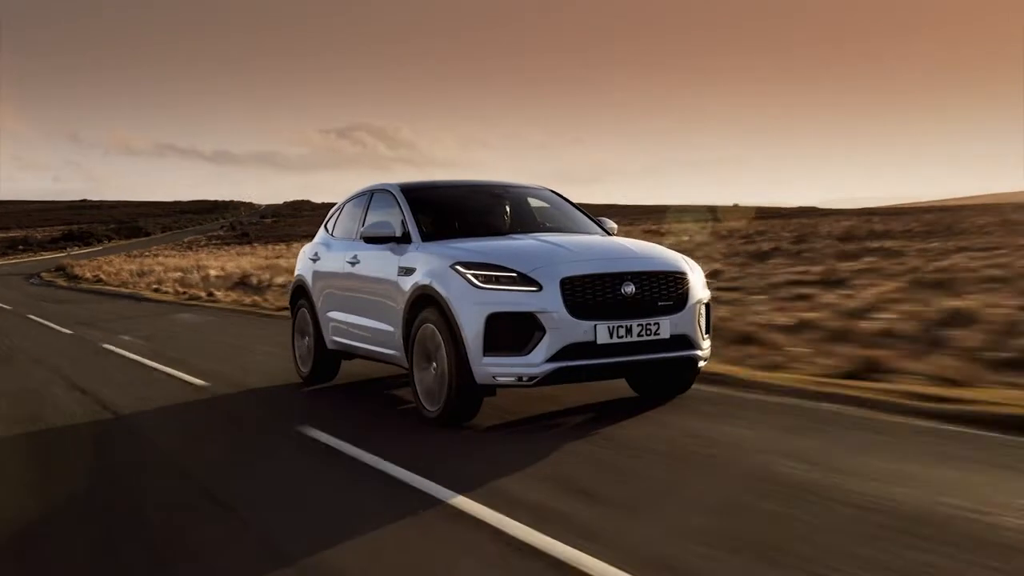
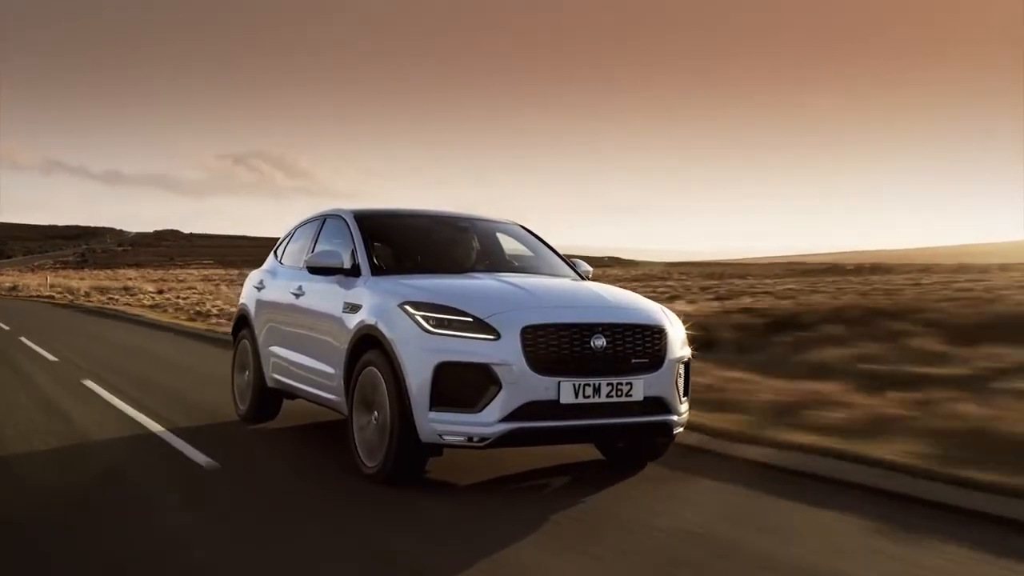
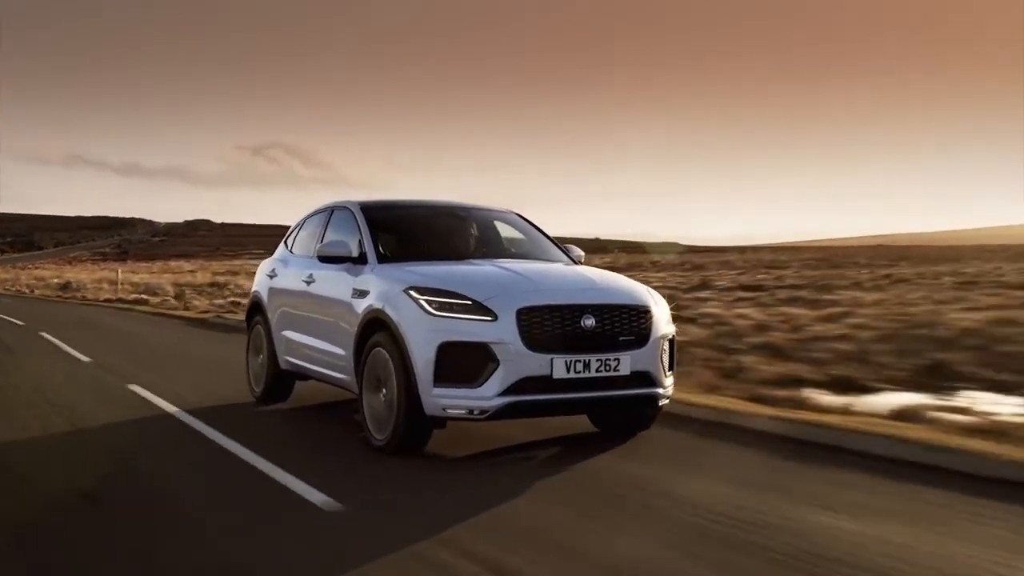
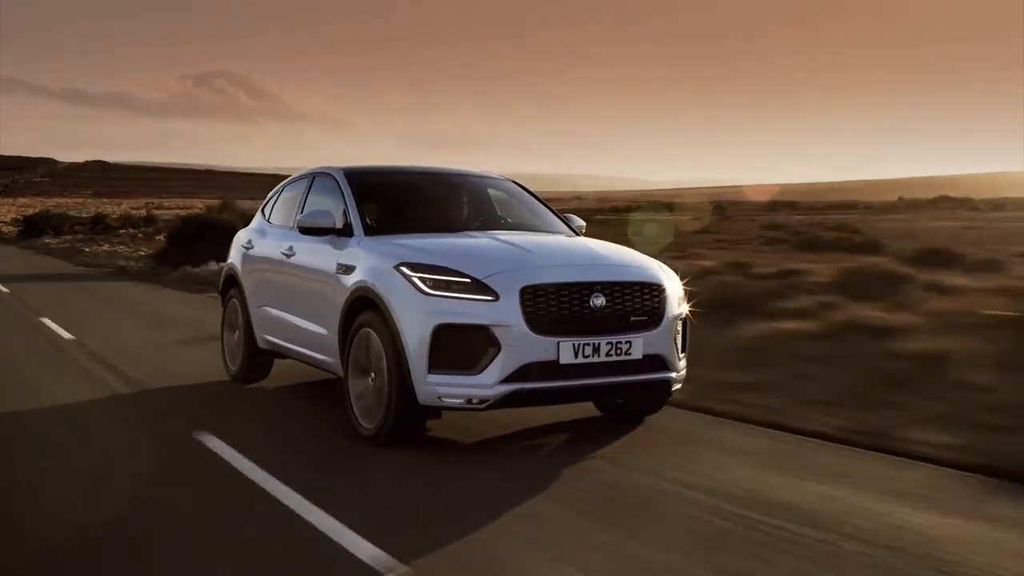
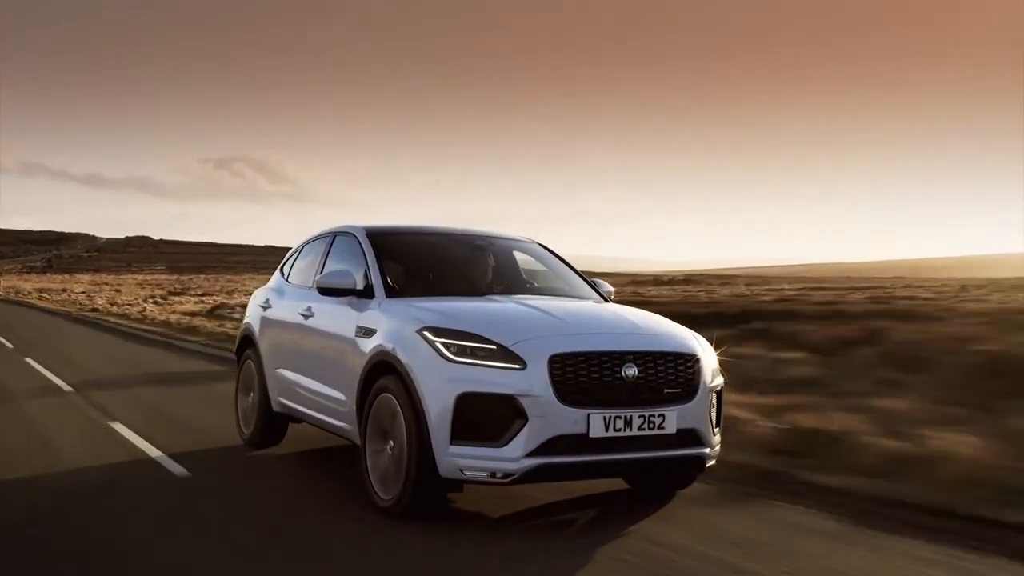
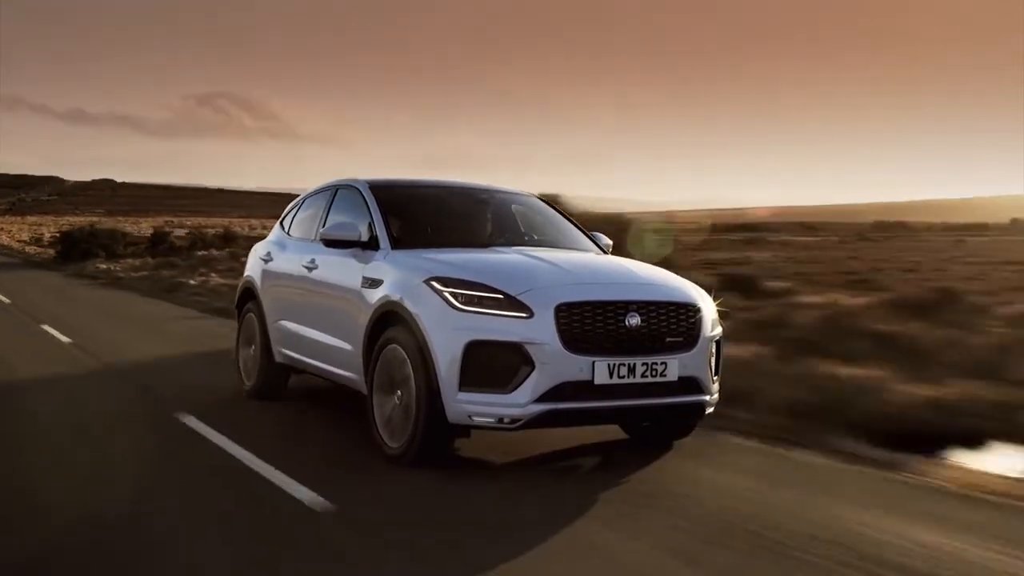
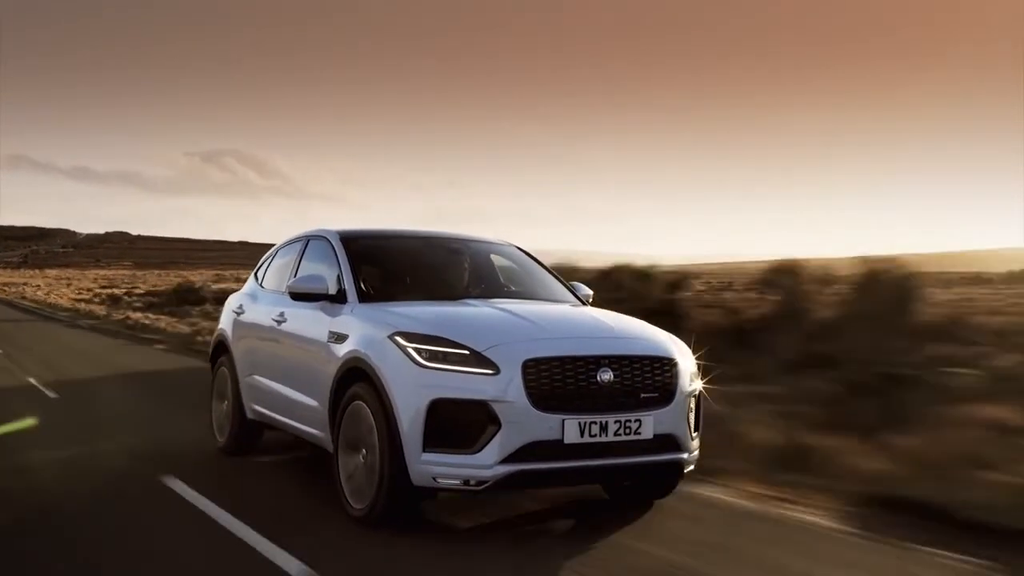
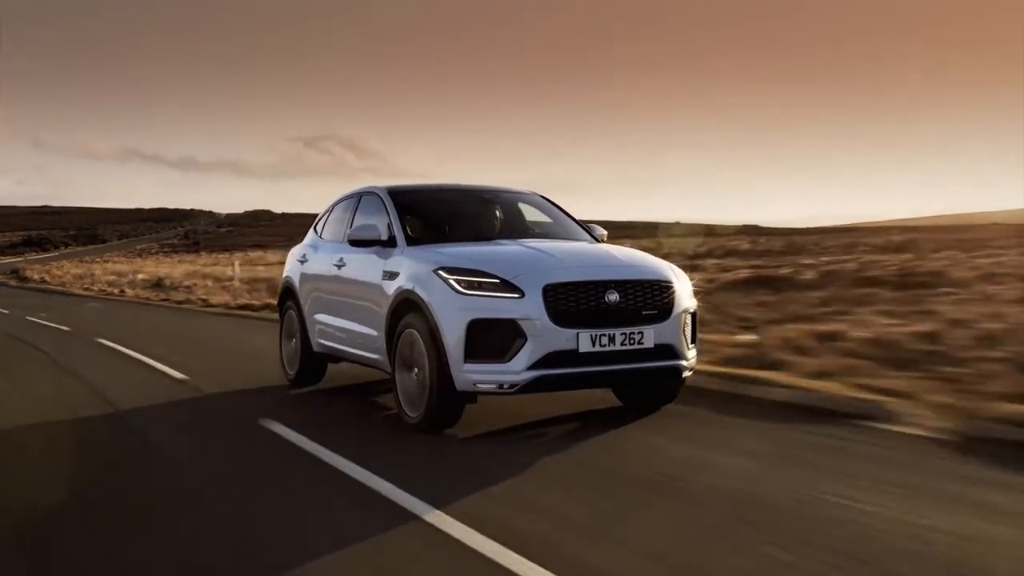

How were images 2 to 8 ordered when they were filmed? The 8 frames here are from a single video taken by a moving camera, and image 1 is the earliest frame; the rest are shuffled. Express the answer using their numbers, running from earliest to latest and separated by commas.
8, 3, 2, 5, 7, 6, 4
